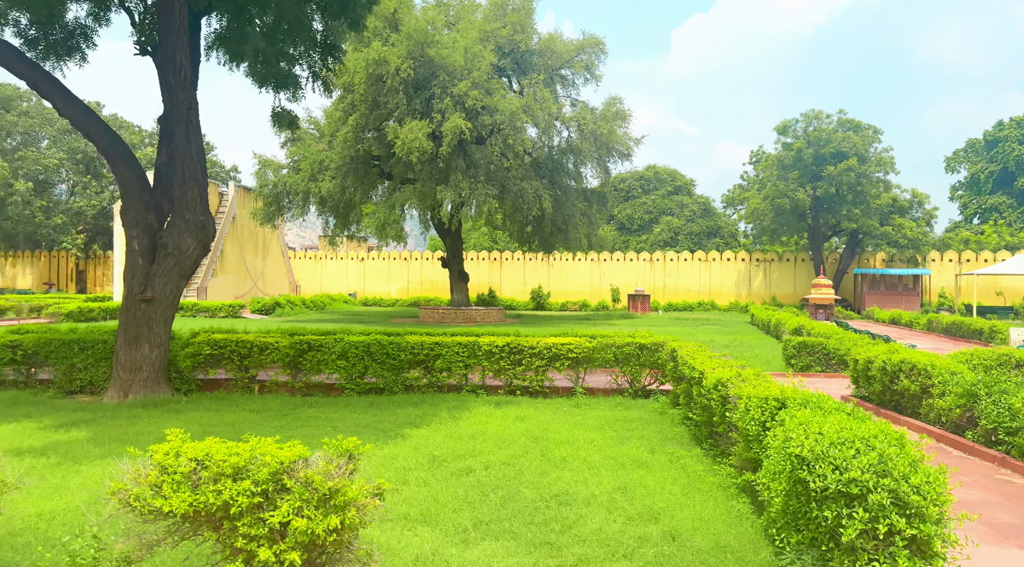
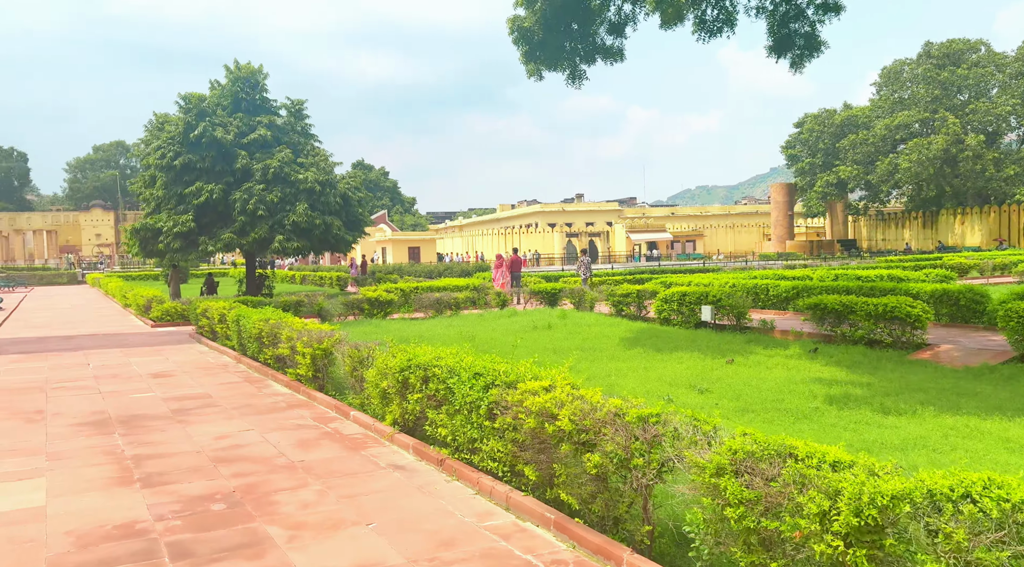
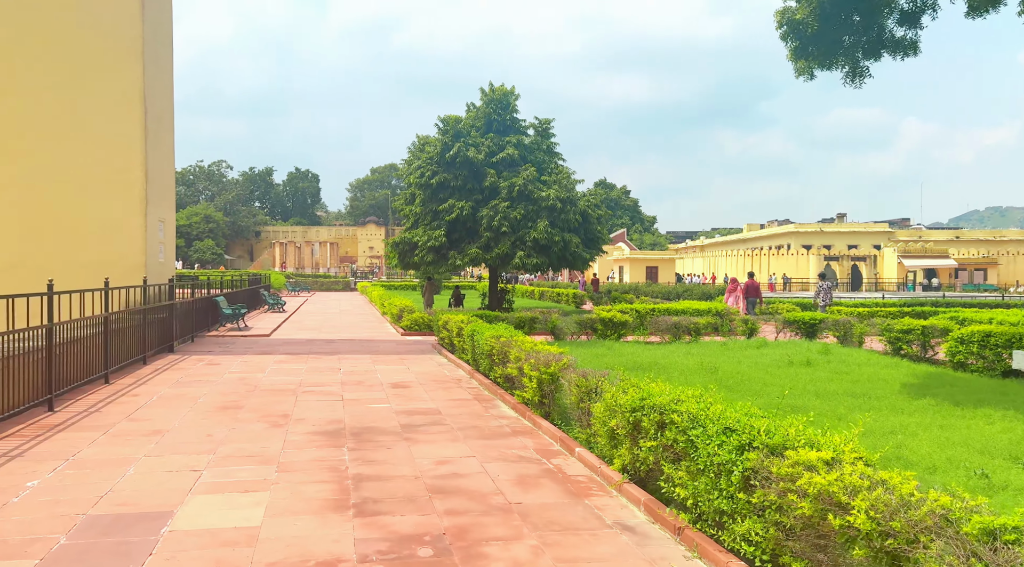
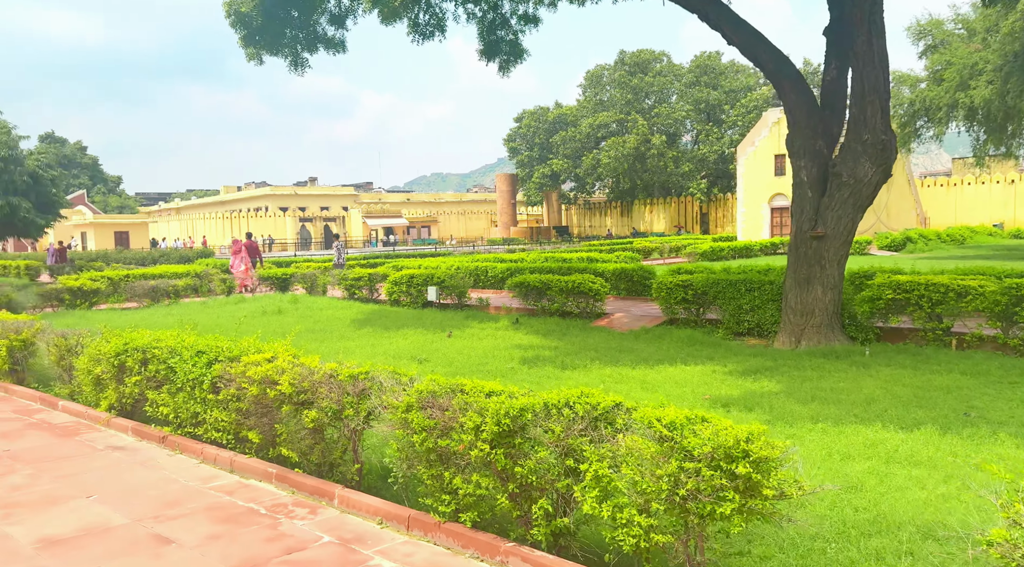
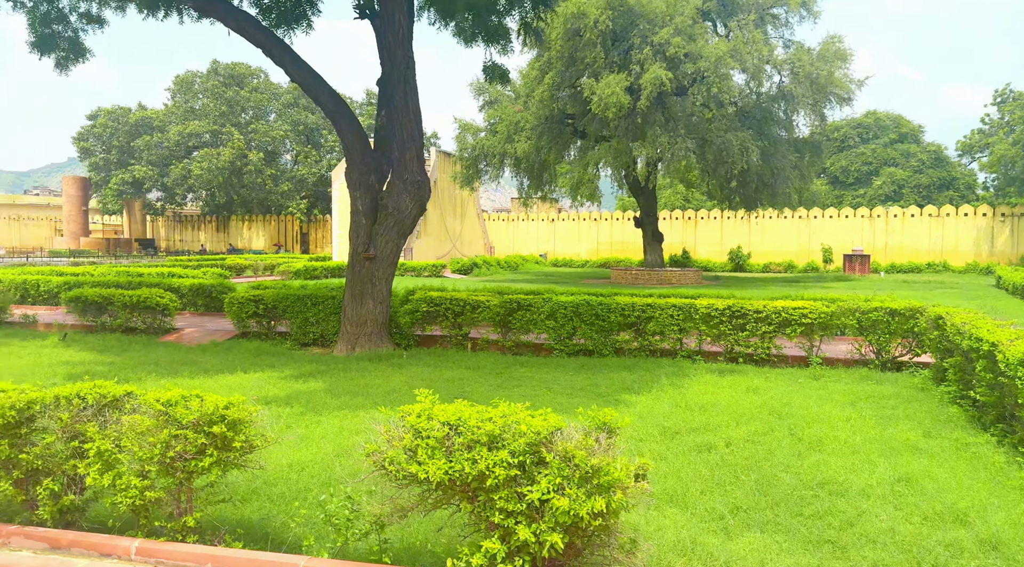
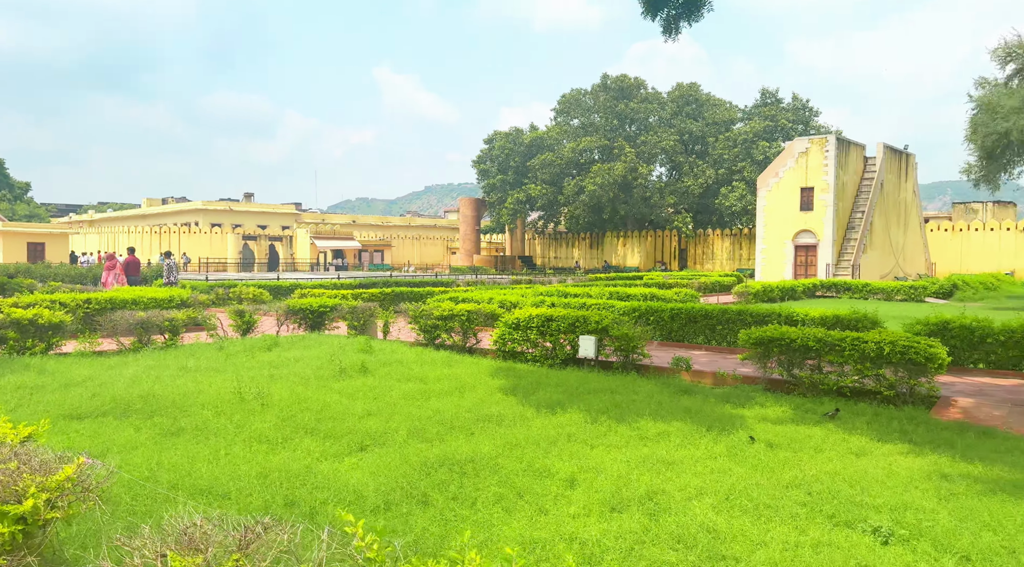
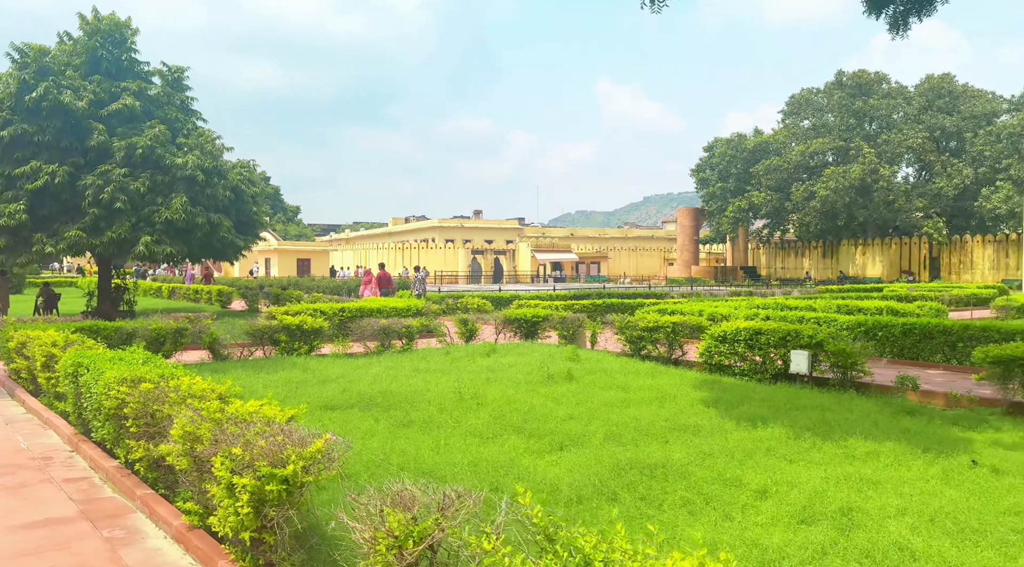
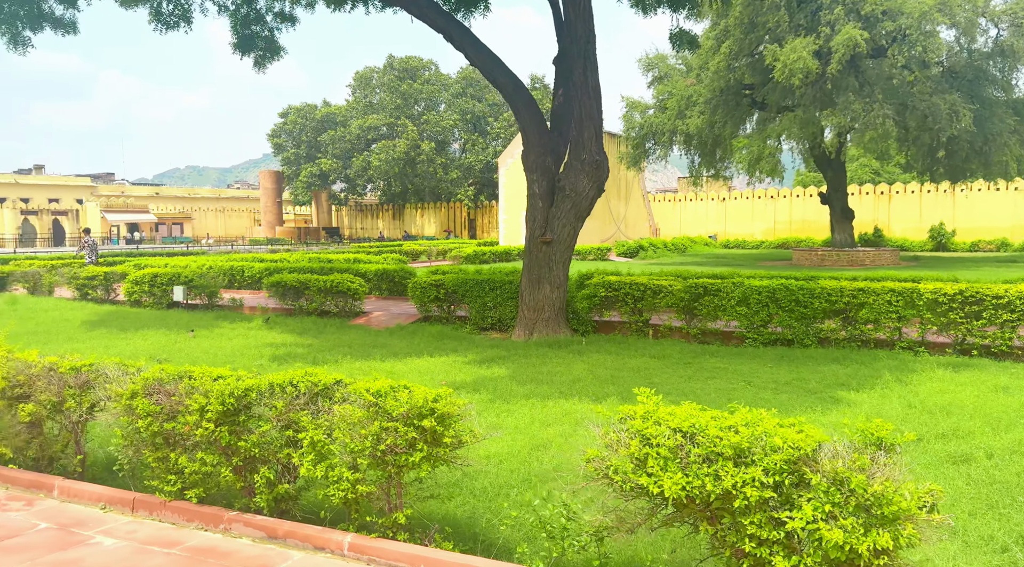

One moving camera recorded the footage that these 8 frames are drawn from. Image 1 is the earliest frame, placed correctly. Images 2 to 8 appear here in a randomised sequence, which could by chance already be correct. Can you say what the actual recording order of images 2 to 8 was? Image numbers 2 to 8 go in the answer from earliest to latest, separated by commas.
5, 8, 4, 2, 3, 7, 6
